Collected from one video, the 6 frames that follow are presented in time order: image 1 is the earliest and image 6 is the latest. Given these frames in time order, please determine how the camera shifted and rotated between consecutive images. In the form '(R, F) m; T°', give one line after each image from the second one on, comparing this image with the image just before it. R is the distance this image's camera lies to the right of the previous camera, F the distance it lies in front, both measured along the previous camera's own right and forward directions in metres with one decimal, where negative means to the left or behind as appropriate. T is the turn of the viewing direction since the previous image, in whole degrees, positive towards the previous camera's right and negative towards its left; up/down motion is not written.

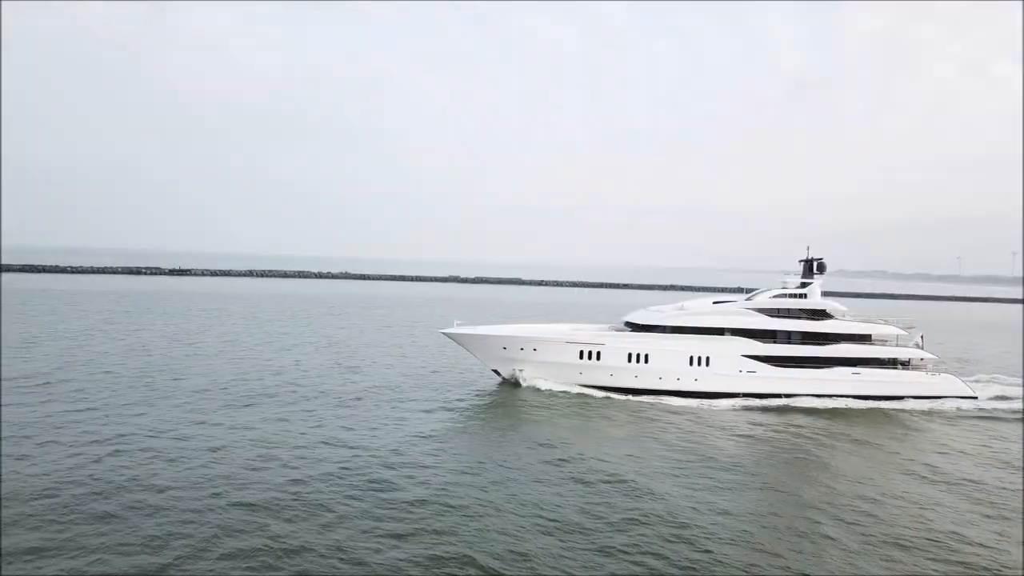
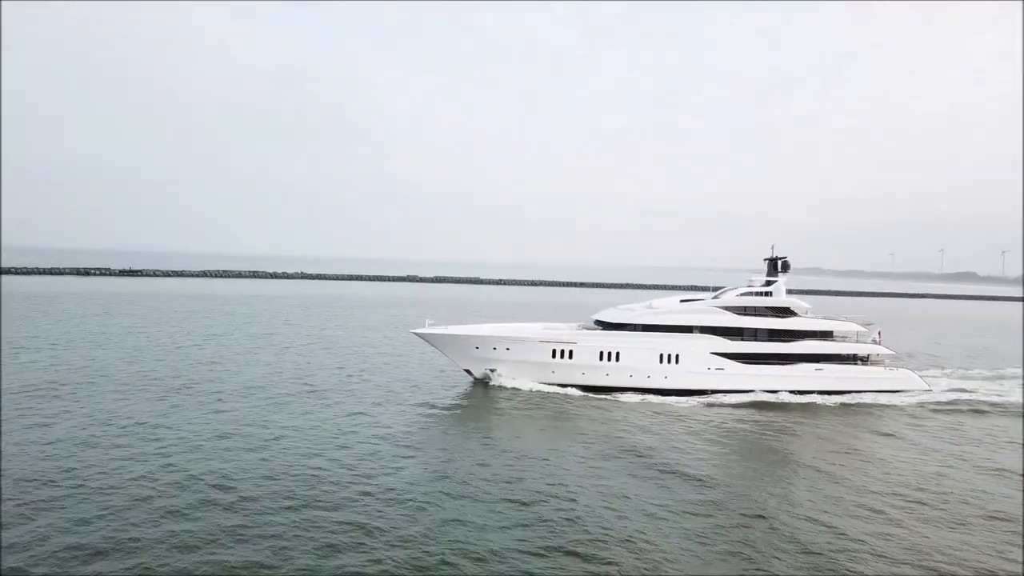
(-1.2, -0.1) m; +4°
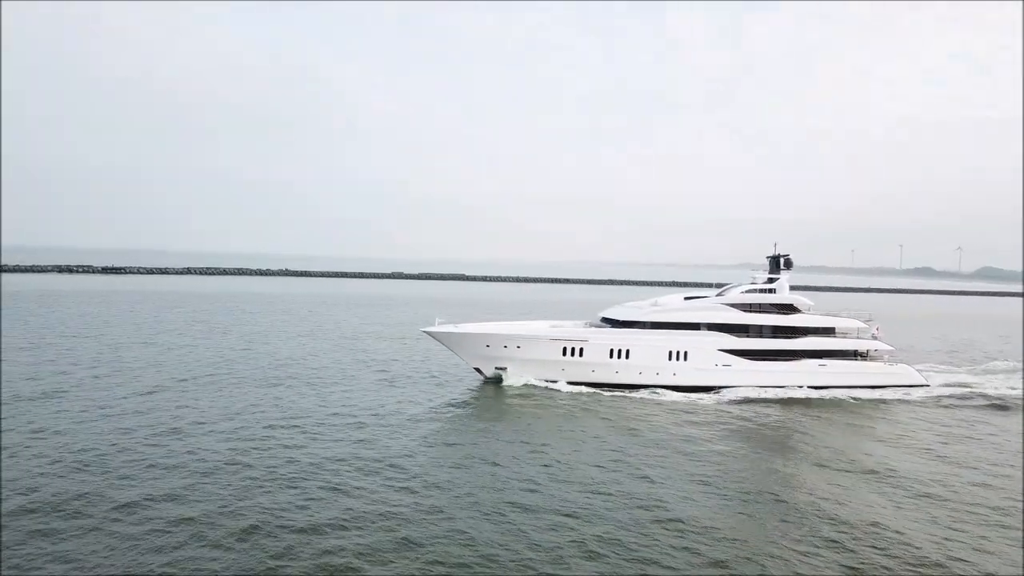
(-0.4, -0.9) m; 0°
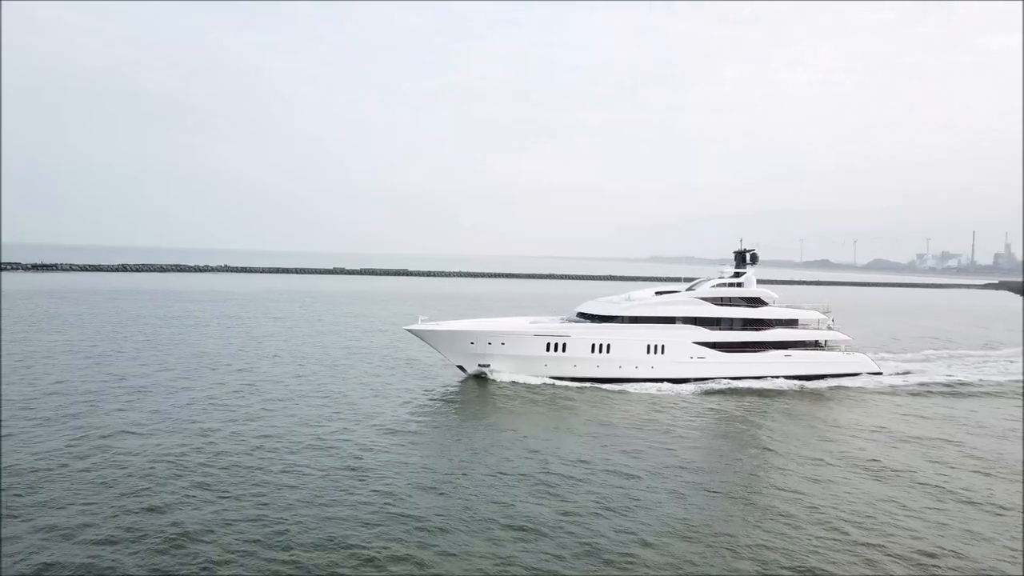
(+0.5, -1.7) m; +1°
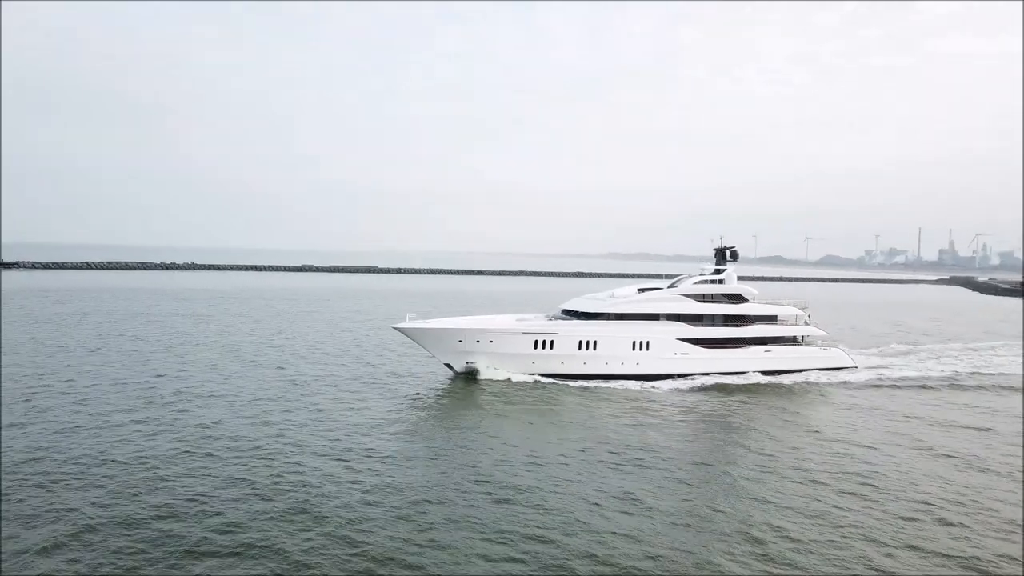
(-2.2, -0.5) m; +3°
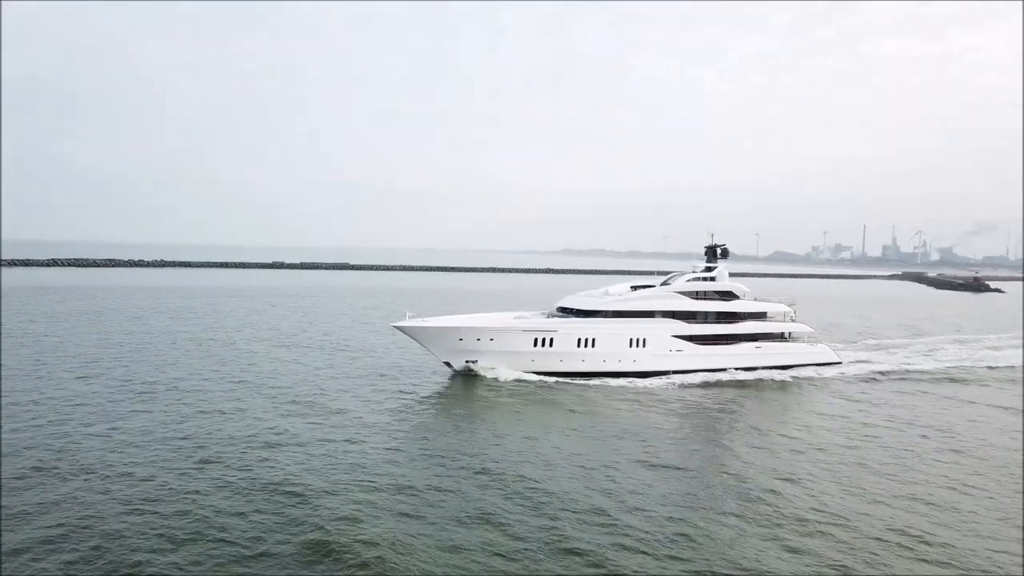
(-2.2, -0.4) m; +2°
